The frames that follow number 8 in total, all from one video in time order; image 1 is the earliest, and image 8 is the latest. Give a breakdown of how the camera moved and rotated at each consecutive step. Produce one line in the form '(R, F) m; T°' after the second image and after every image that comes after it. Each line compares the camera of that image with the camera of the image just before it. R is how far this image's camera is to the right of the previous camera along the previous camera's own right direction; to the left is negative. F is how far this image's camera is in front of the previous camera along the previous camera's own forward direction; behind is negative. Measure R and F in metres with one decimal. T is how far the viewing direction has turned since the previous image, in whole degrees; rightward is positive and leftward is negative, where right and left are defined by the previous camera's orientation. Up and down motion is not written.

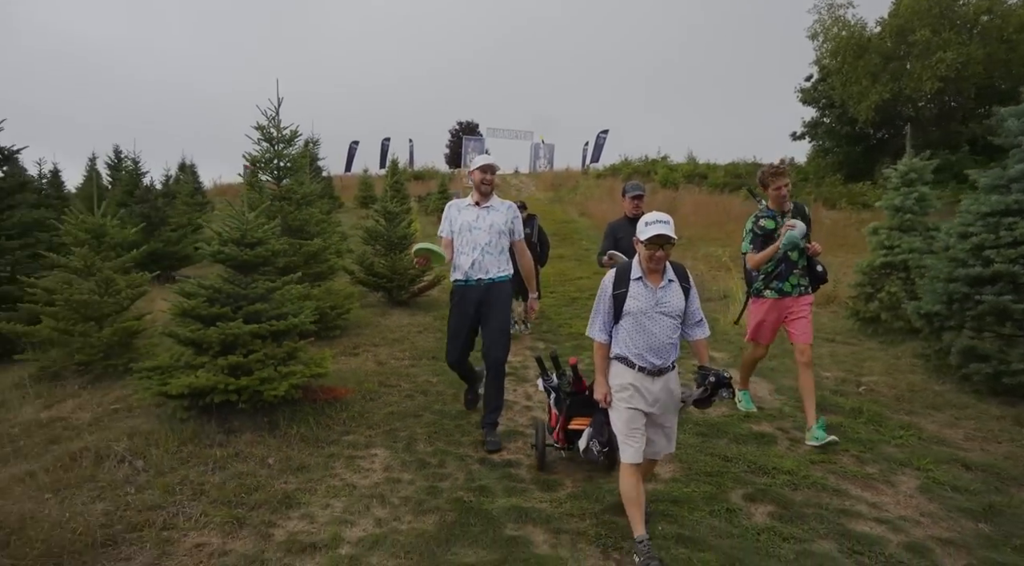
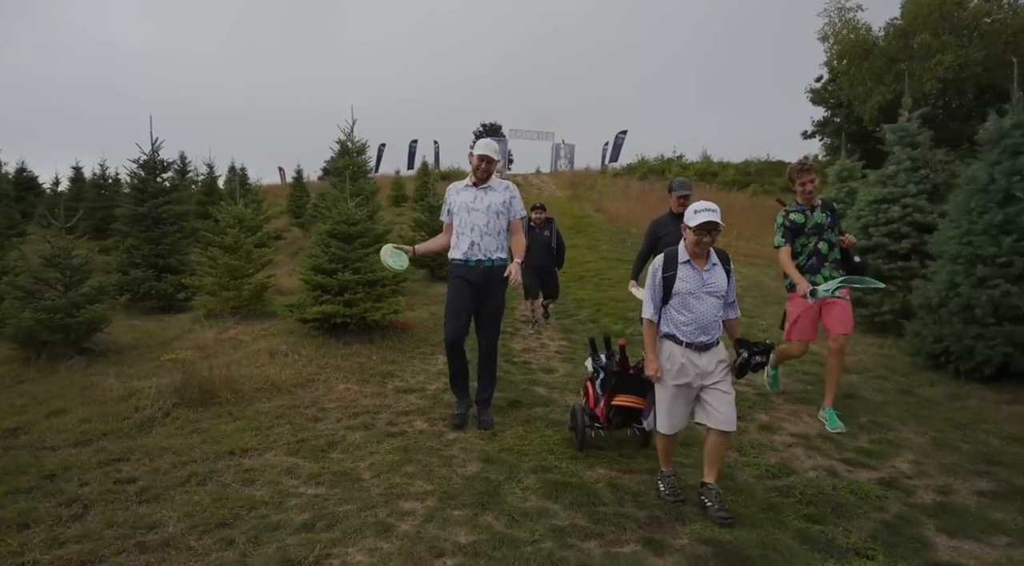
(+0.1, -2.7) m; -2°
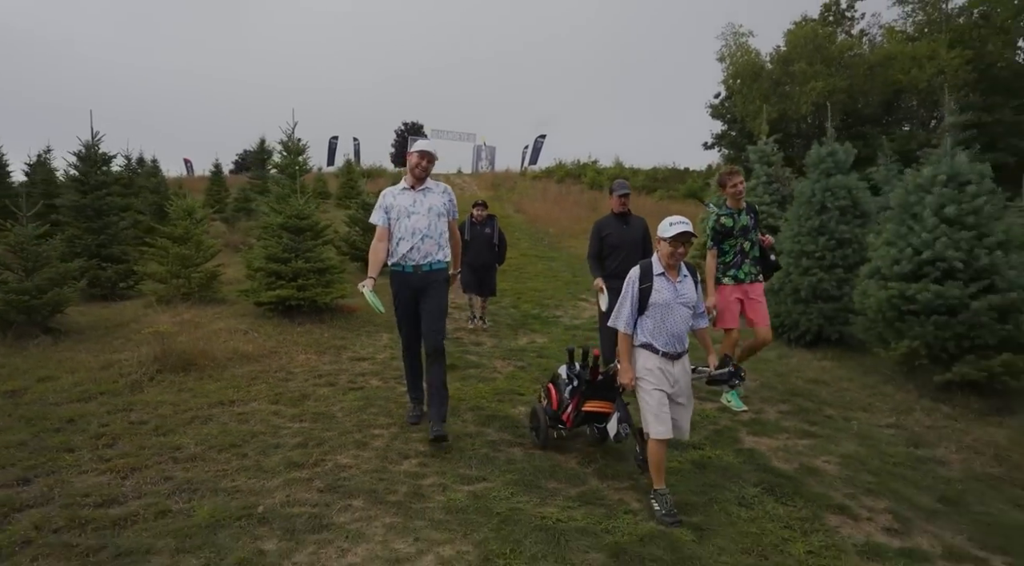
(-0.2, -1.3) m; +7°
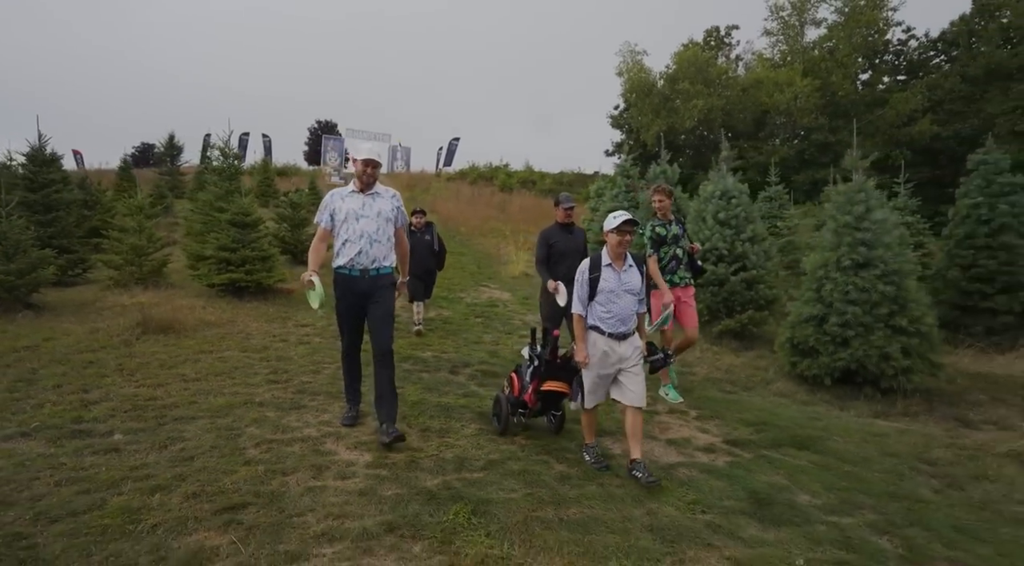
(+0.1, -2.3) m; +7°
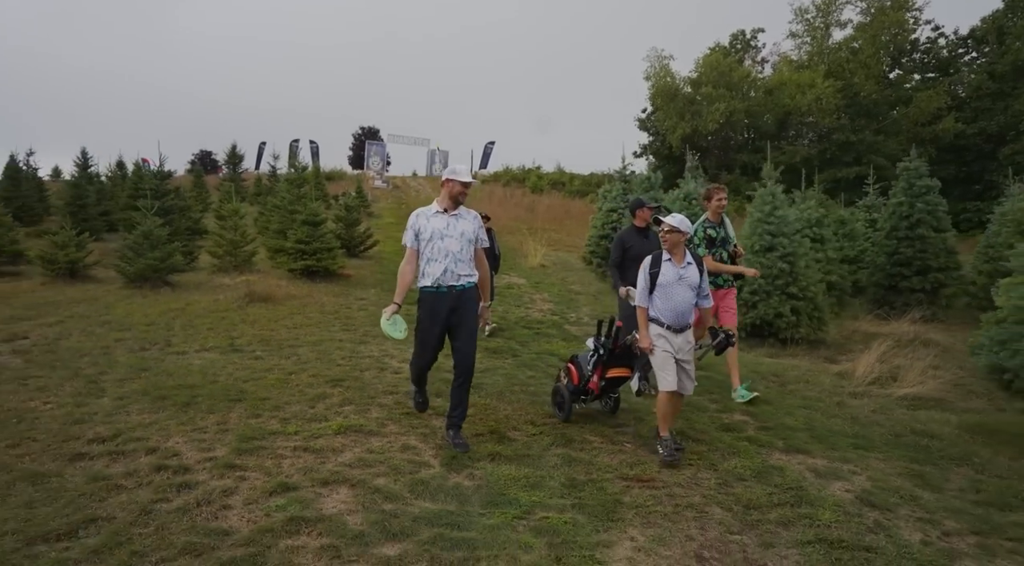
(+0.5, -2.6) m; -3°
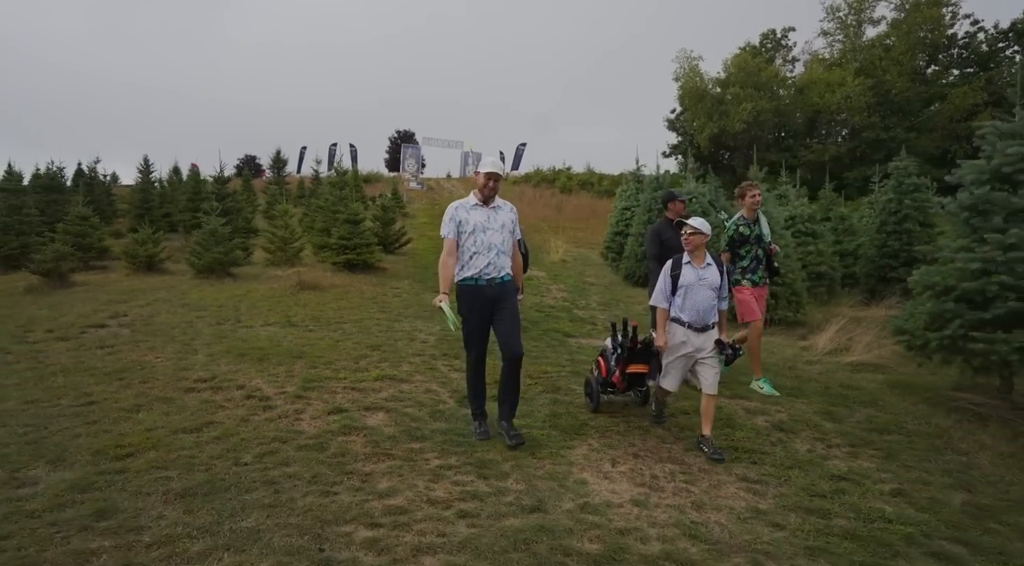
(+0.3, -1.4) m; -3°
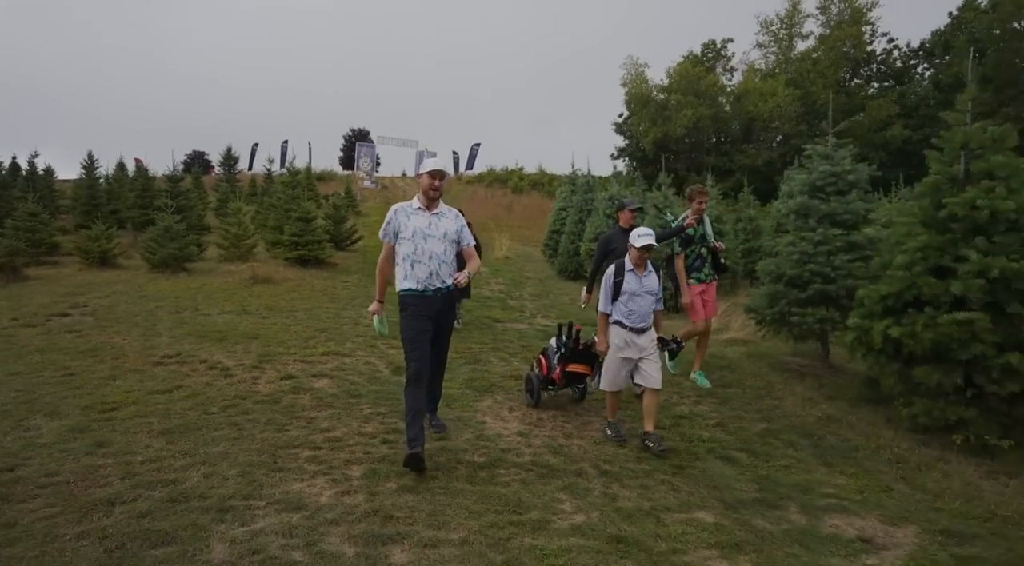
(+0.3, -1.2) m; +4°
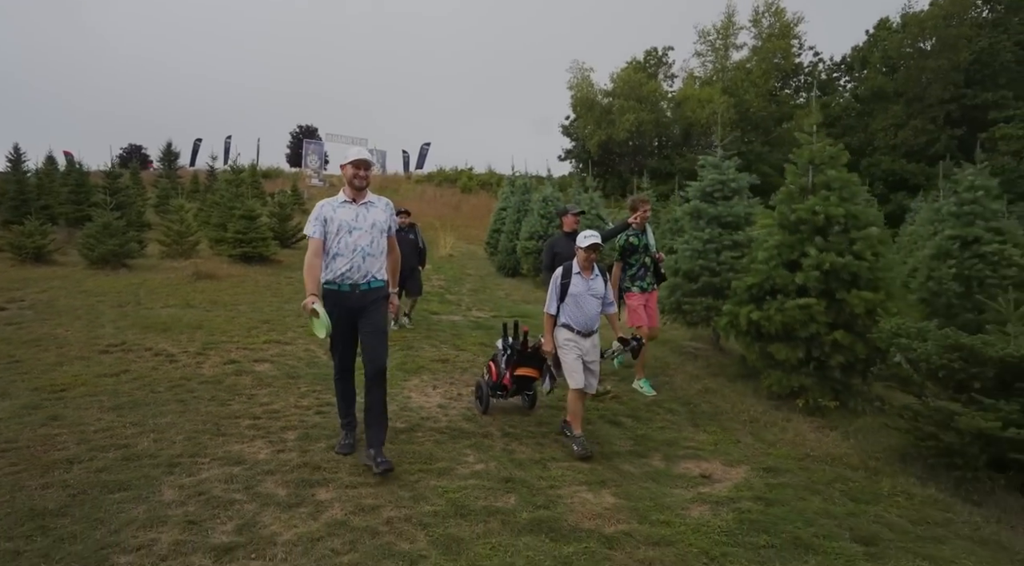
(+0.3, -0.7) m; +4°
